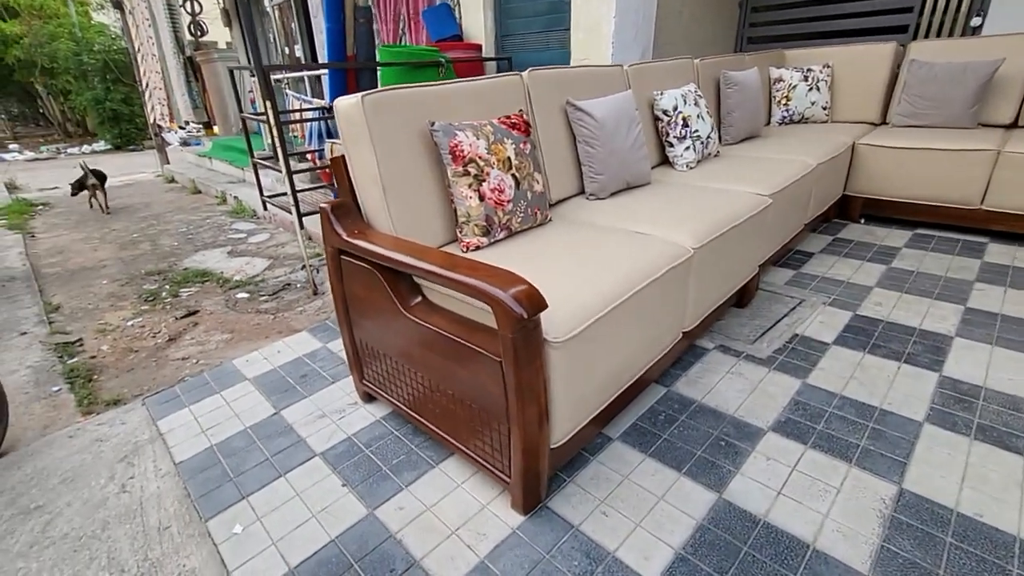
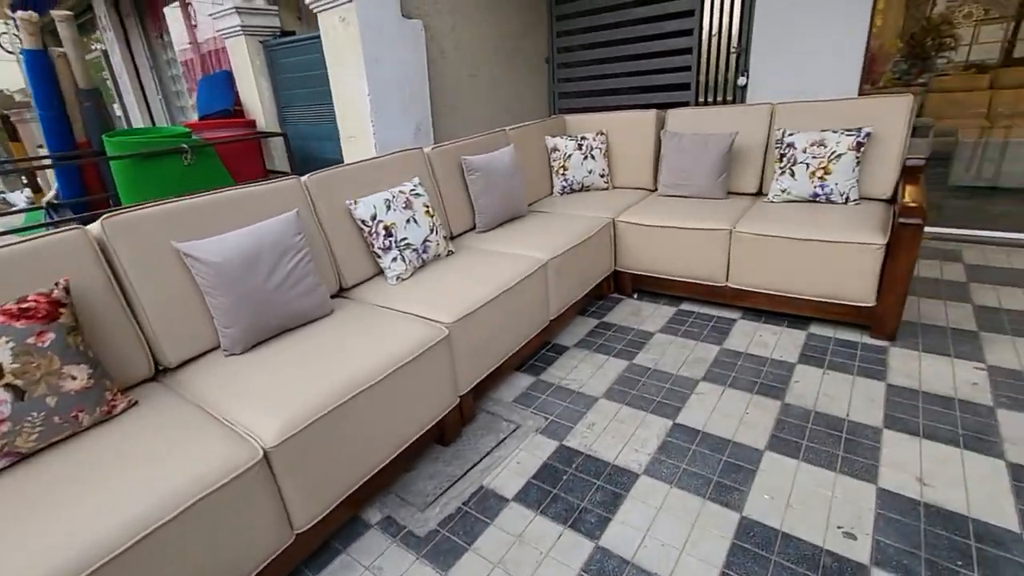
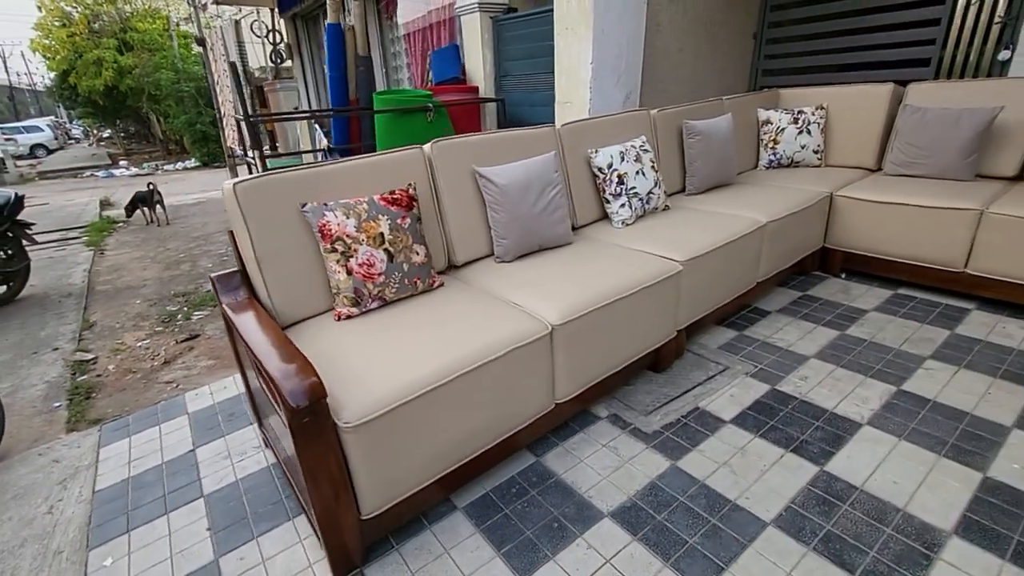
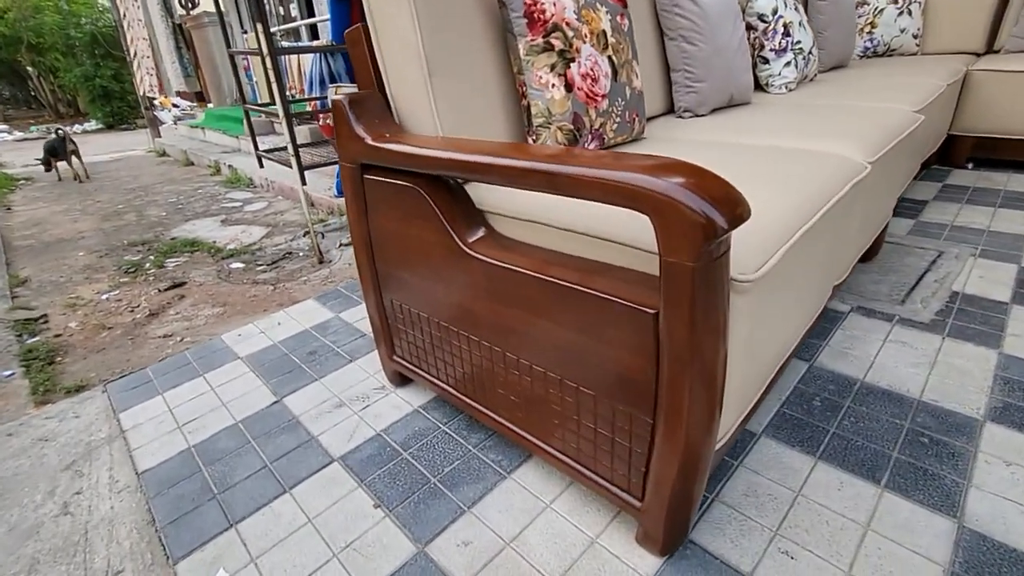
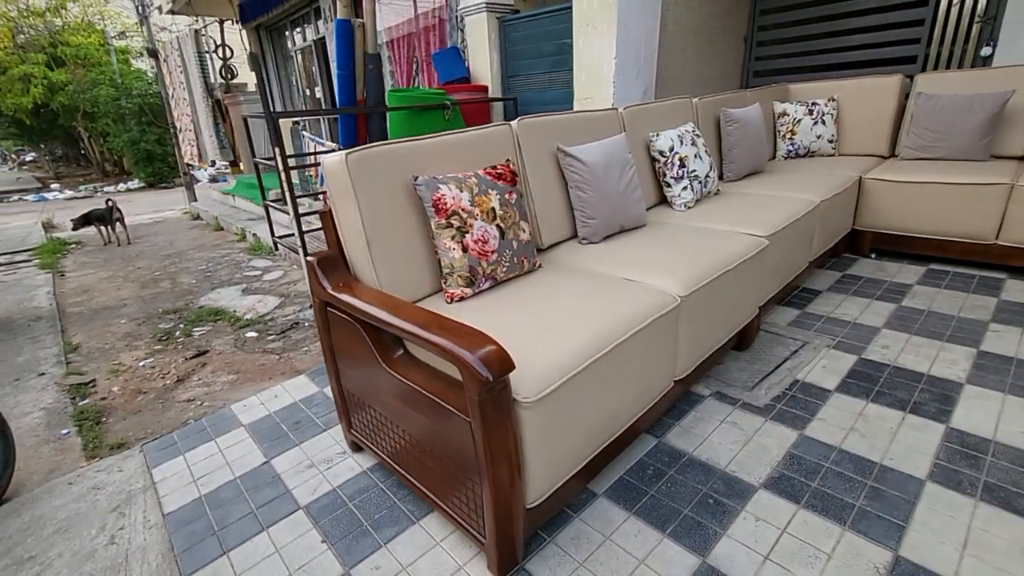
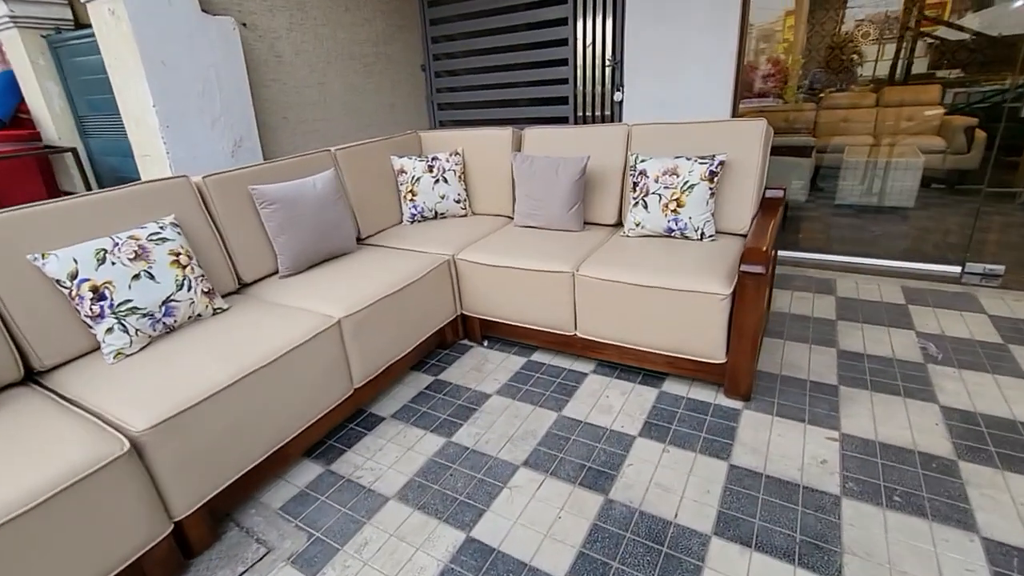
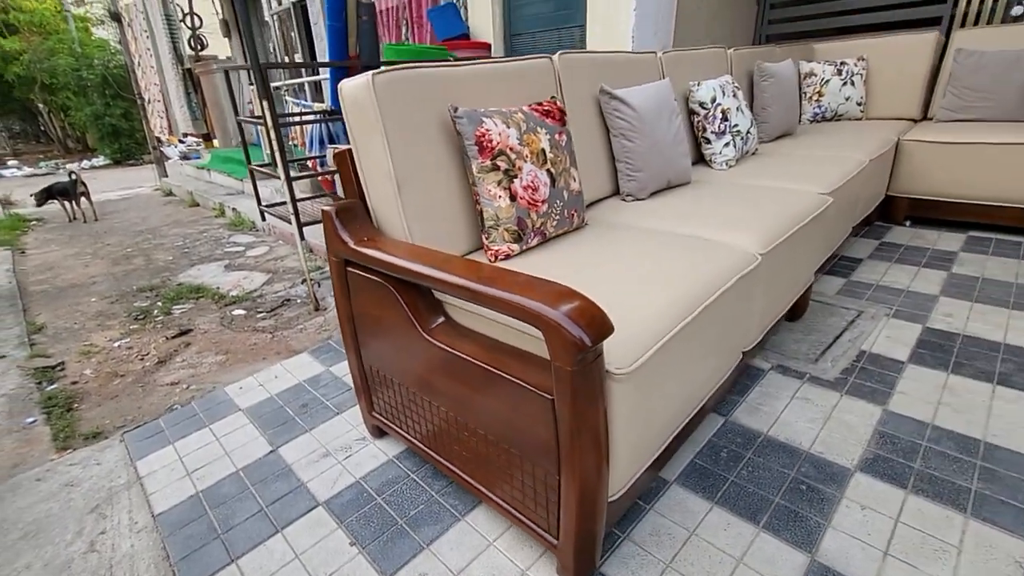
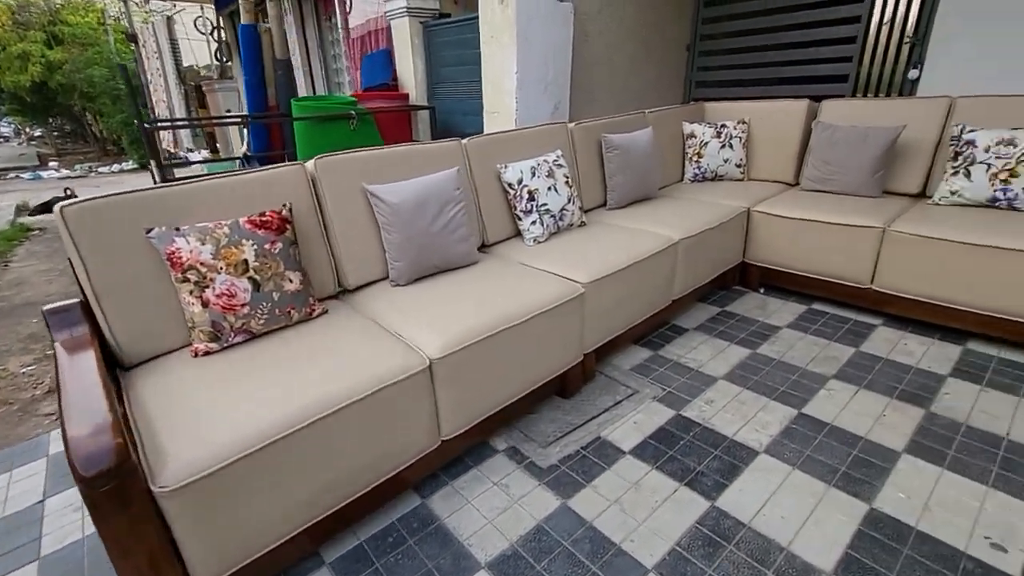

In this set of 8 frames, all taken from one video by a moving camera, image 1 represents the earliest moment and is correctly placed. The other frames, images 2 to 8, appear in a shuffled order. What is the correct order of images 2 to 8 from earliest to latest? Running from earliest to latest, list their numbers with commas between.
4, 7, 5, 3, 8, 2, 6
